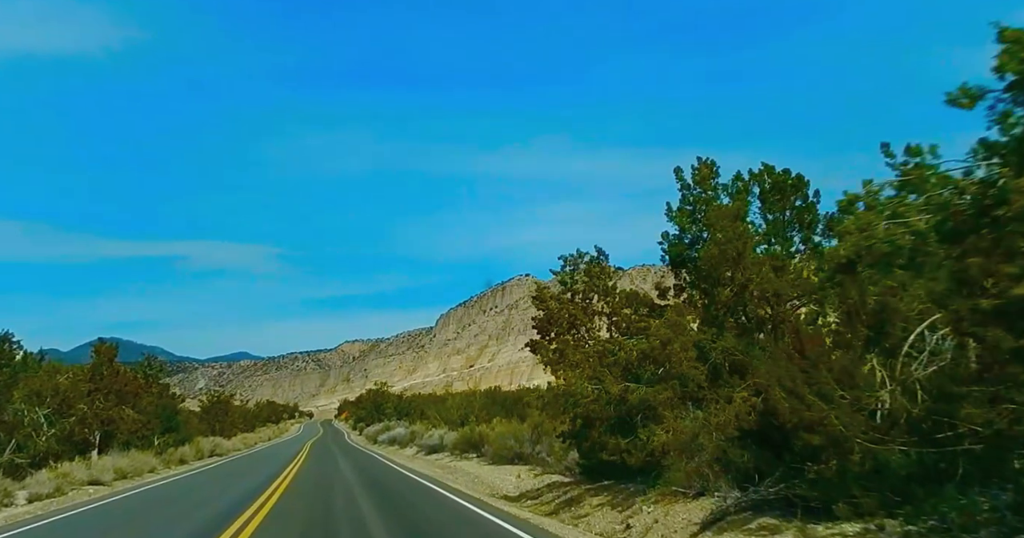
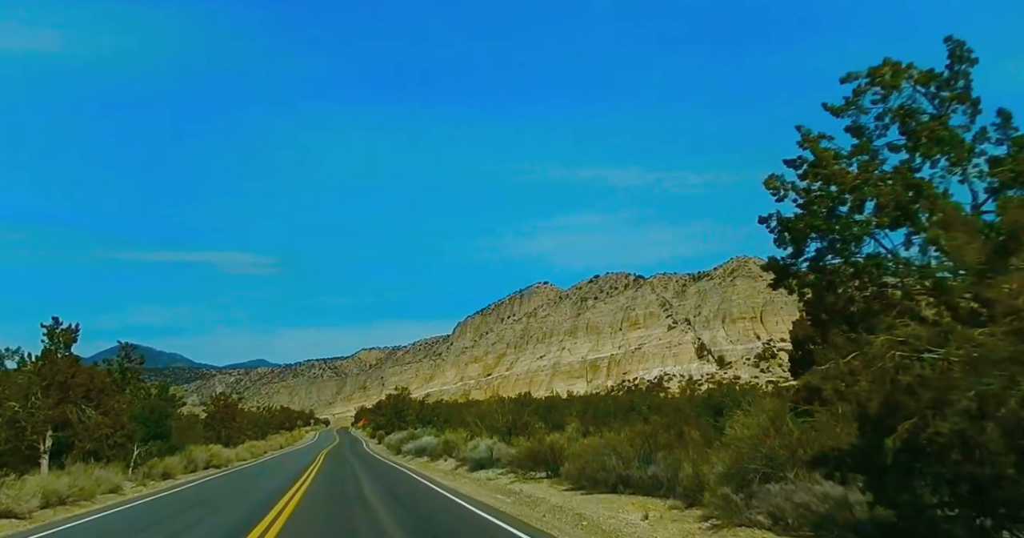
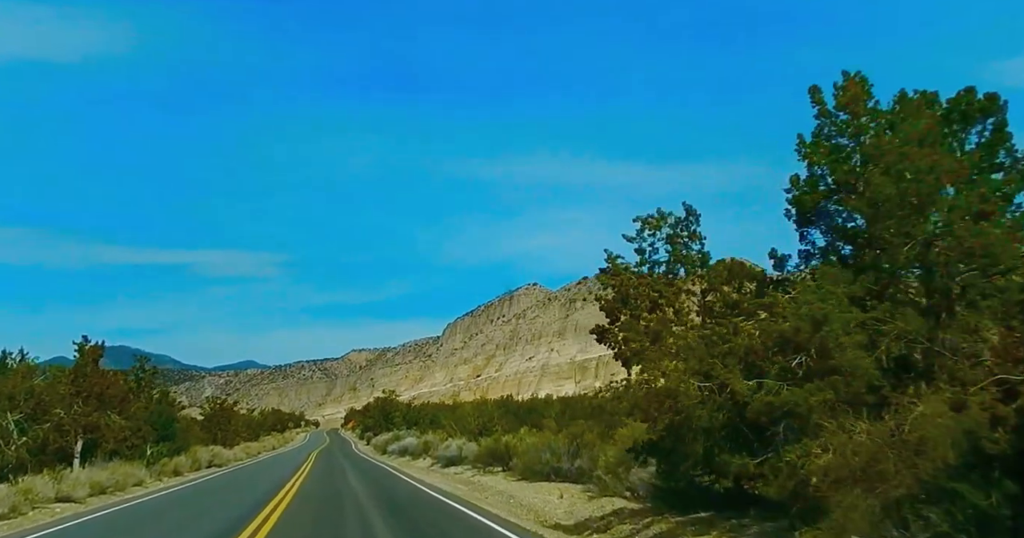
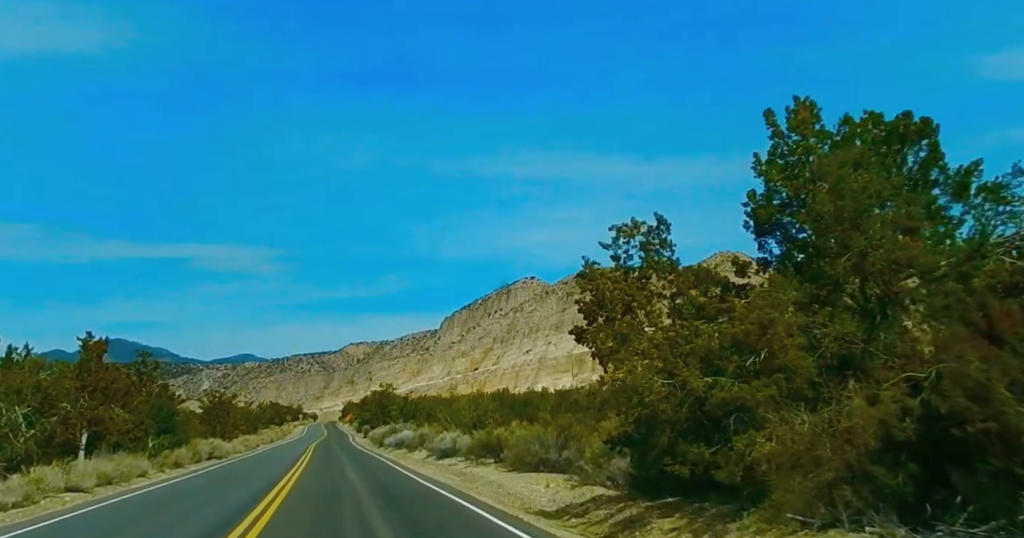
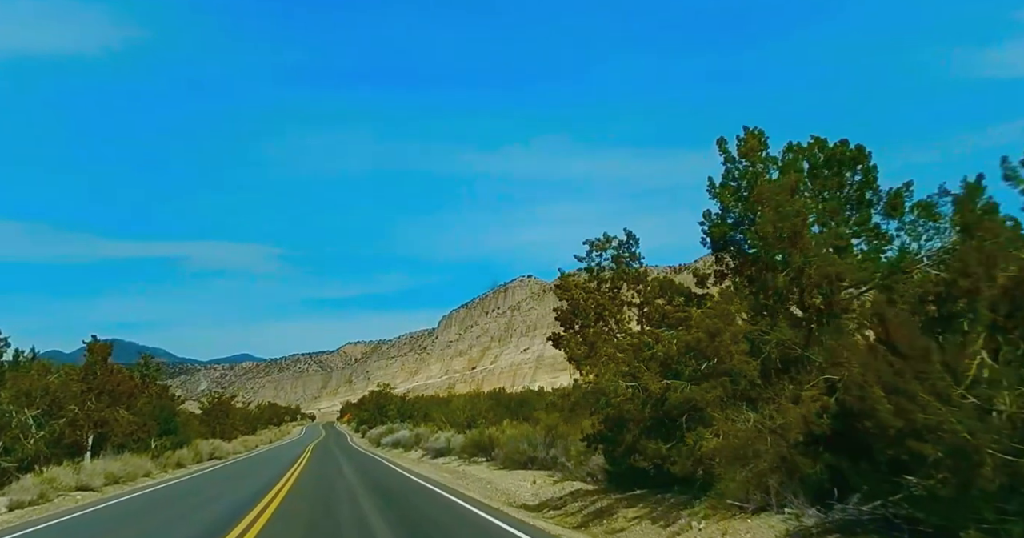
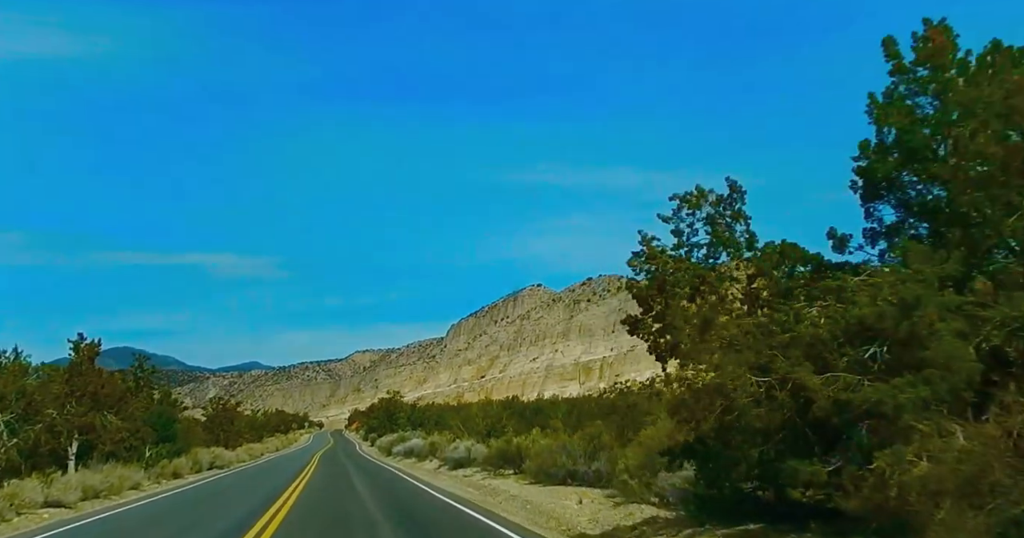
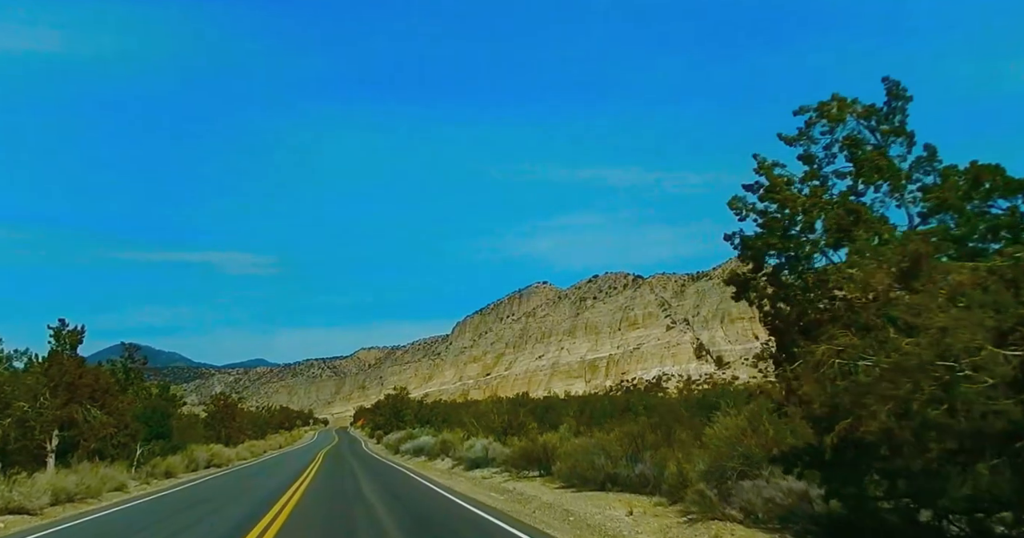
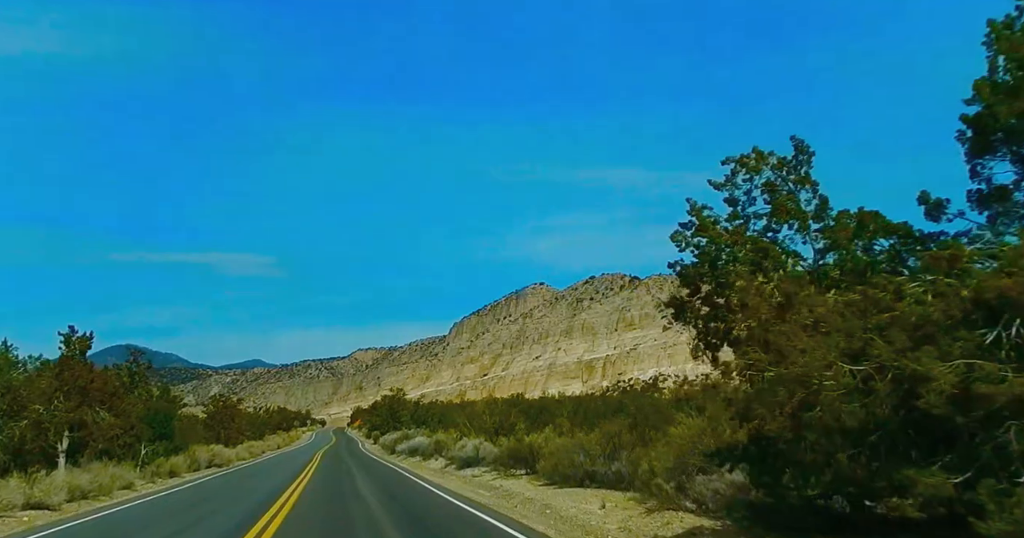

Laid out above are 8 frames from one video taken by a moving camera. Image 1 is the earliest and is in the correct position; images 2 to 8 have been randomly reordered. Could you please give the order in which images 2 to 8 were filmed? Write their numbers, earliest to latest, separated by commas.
5, 4, 3, 6, 8, 7, 2
